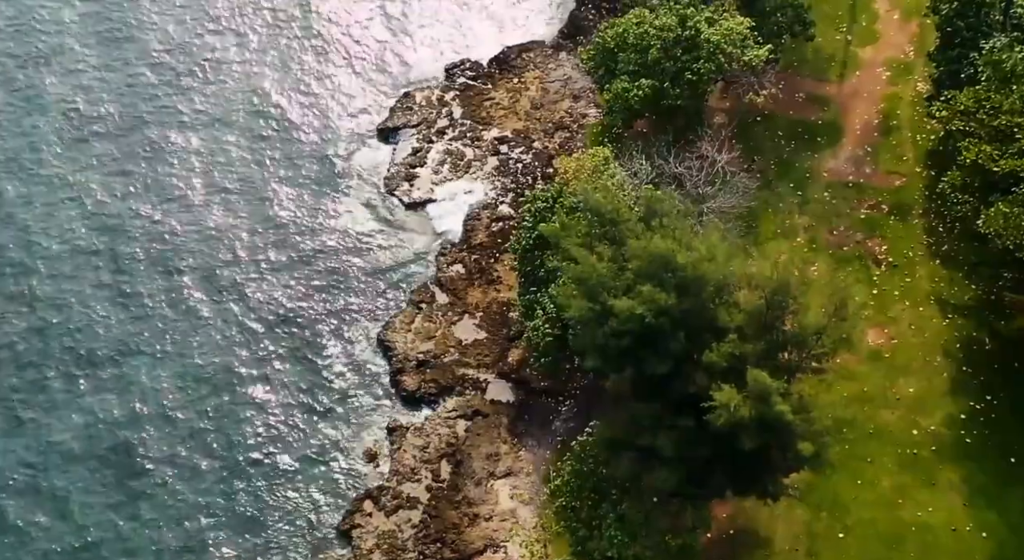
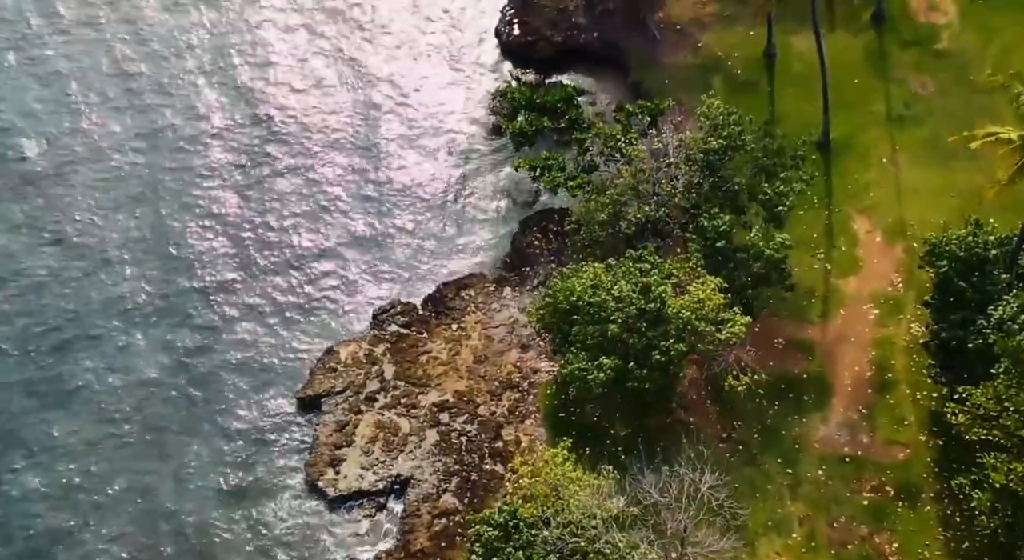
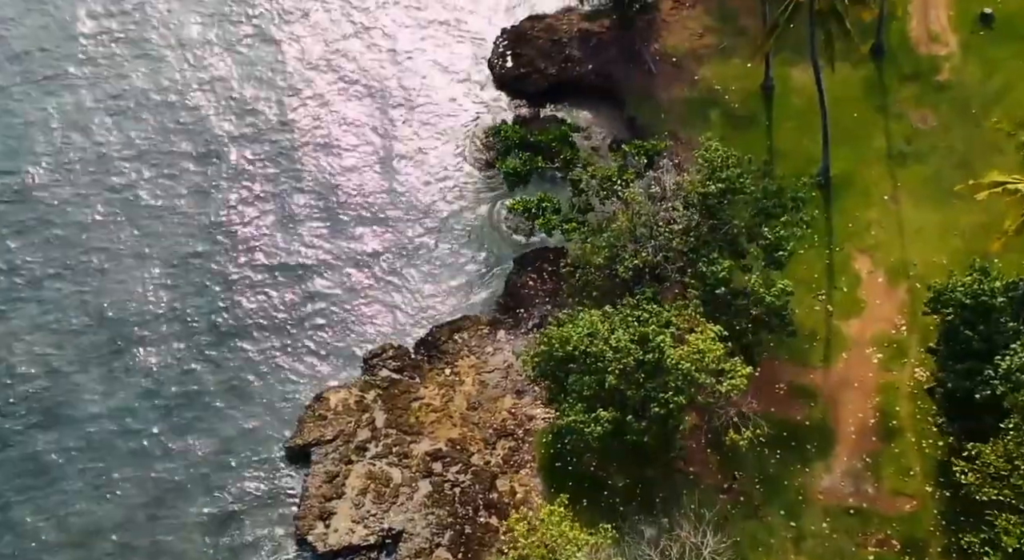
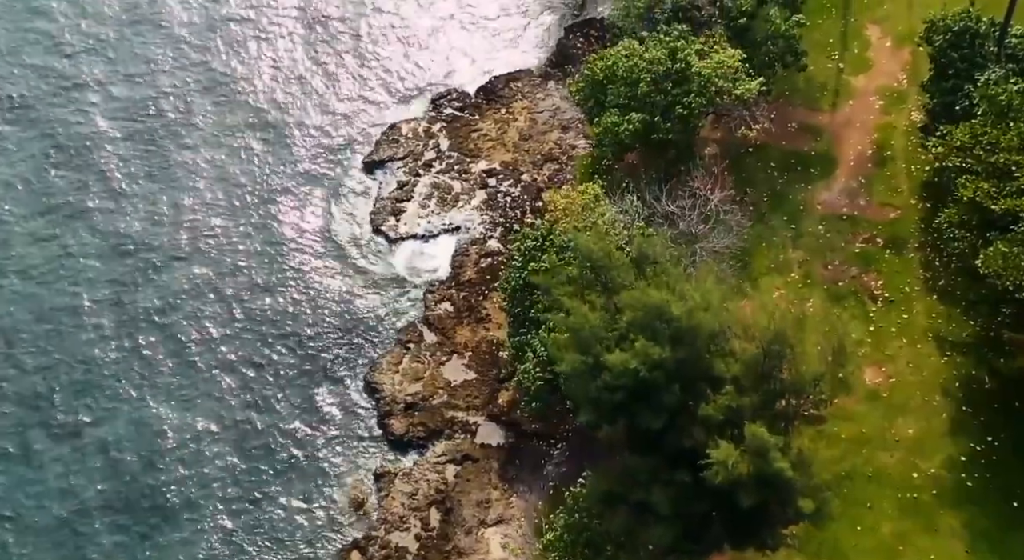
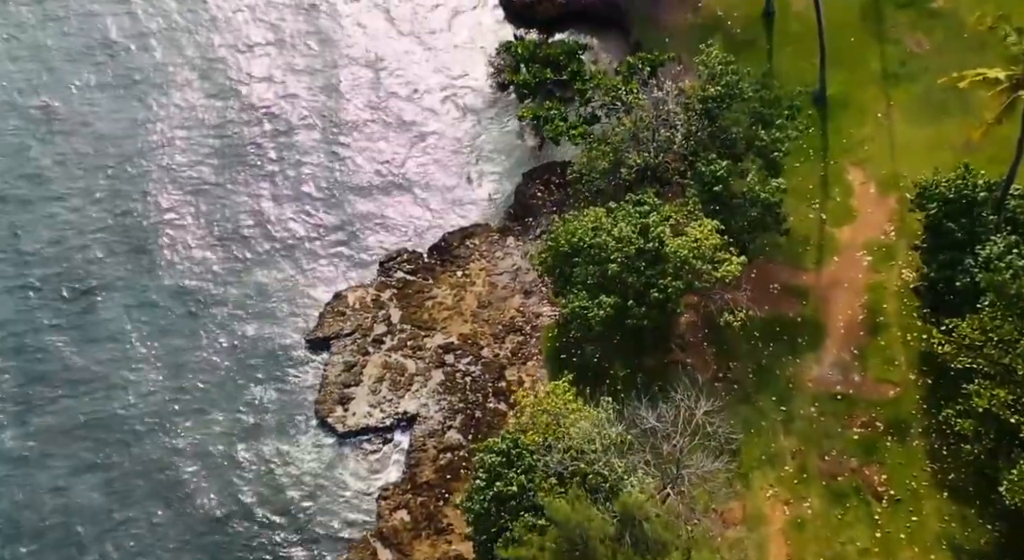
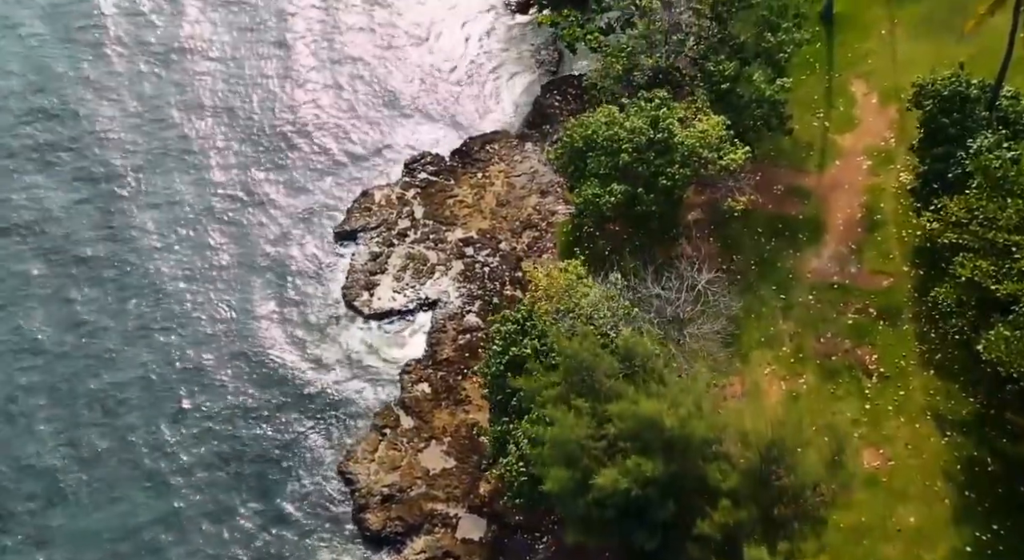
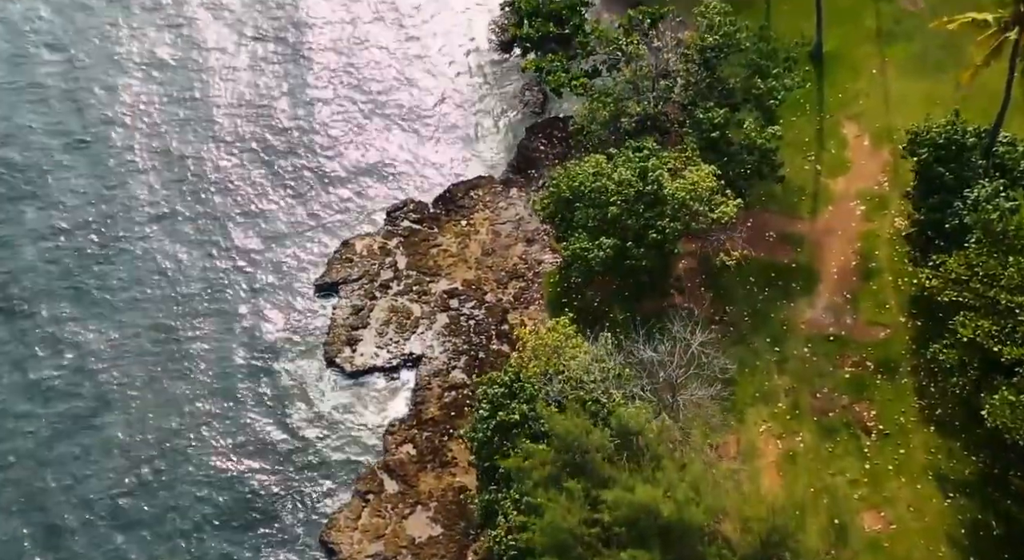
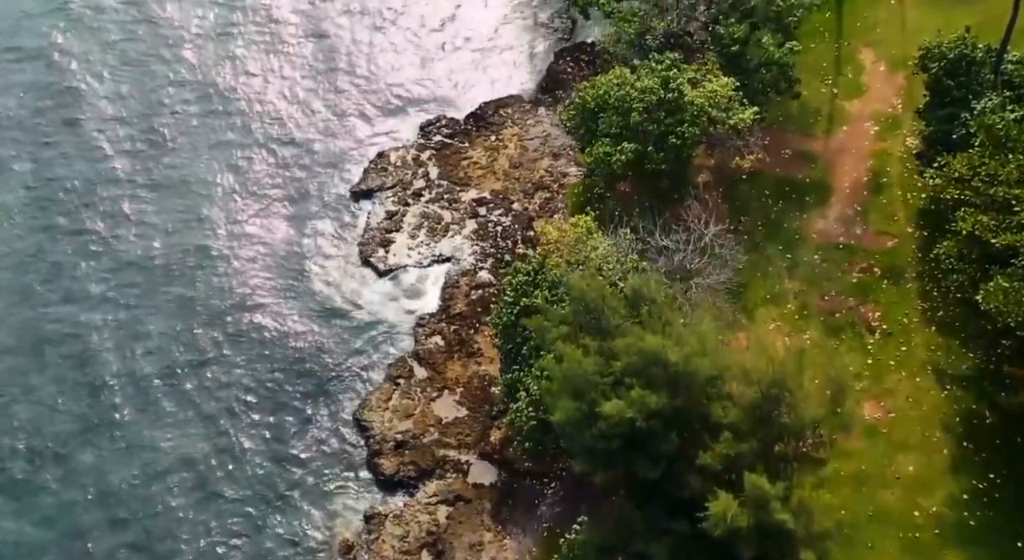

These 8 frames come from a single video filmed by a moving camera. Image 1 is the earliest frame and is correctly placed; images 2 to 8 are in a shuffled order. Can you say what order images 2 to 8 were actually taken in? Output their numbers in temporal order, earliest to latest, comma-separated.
4, 8, 6, 7, 5, 2, 3
